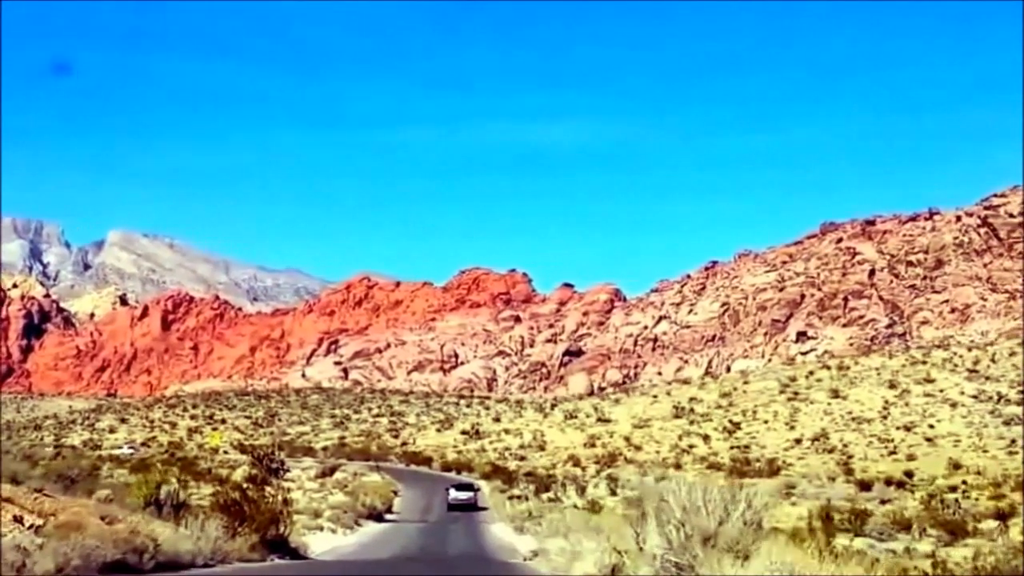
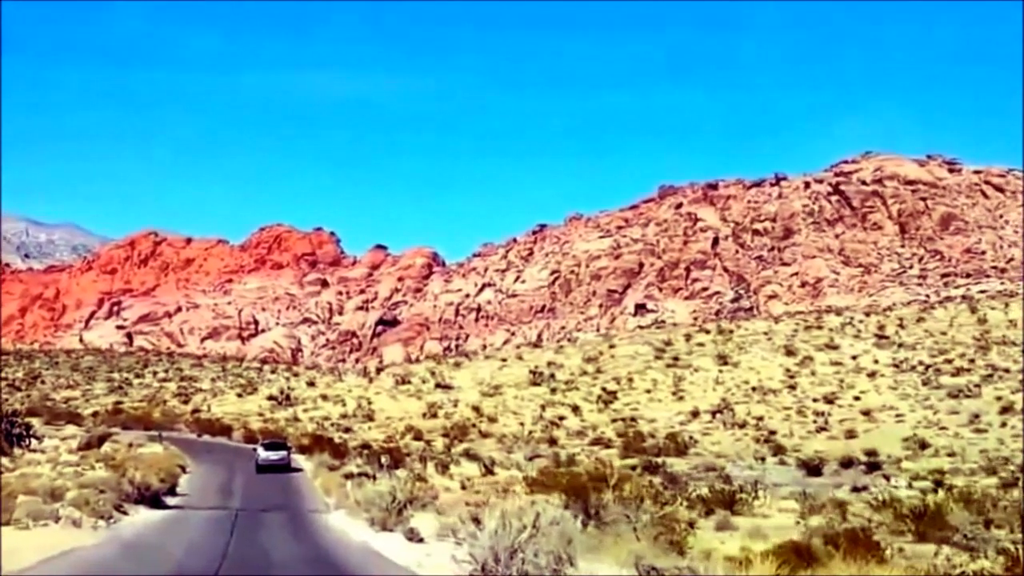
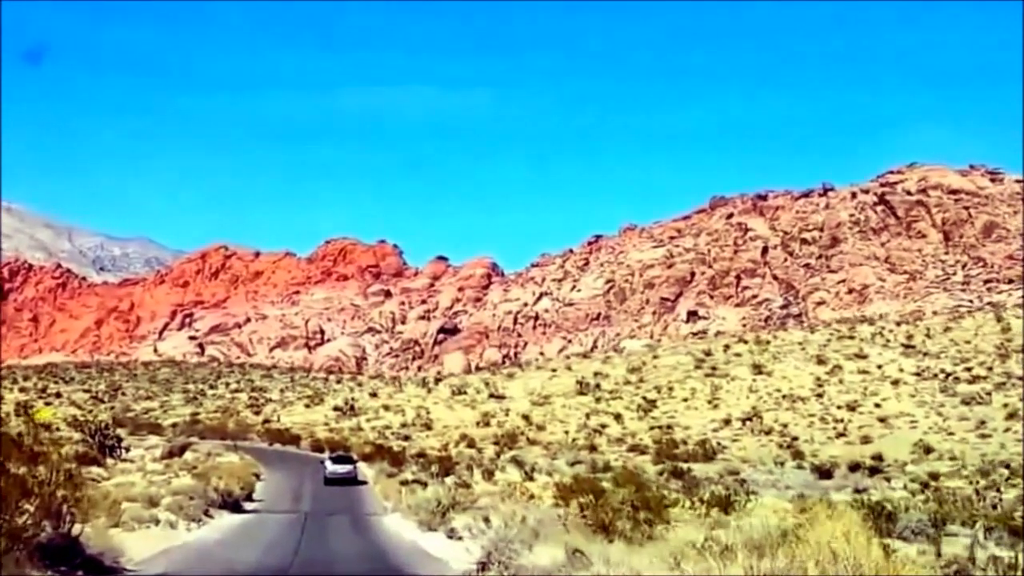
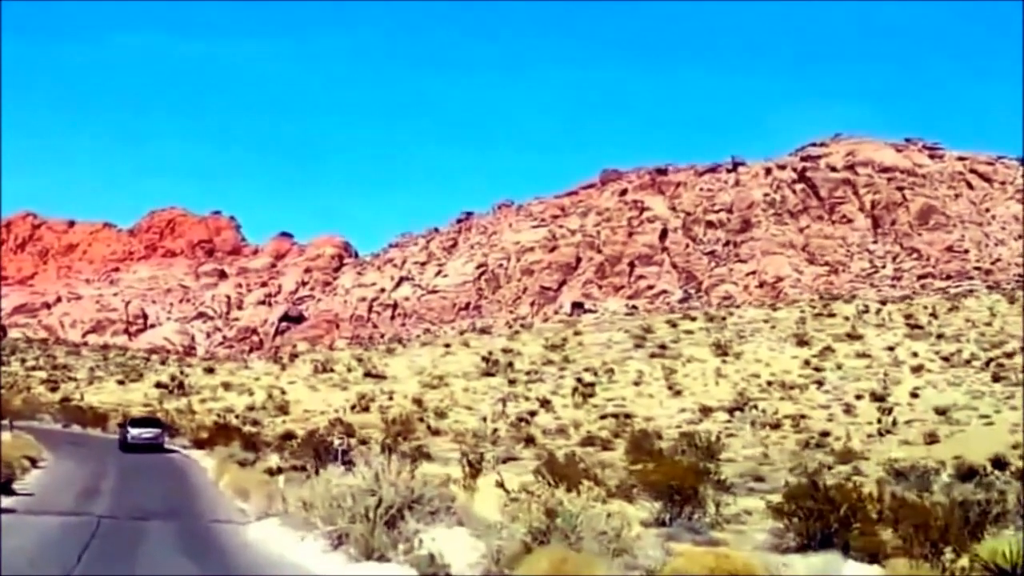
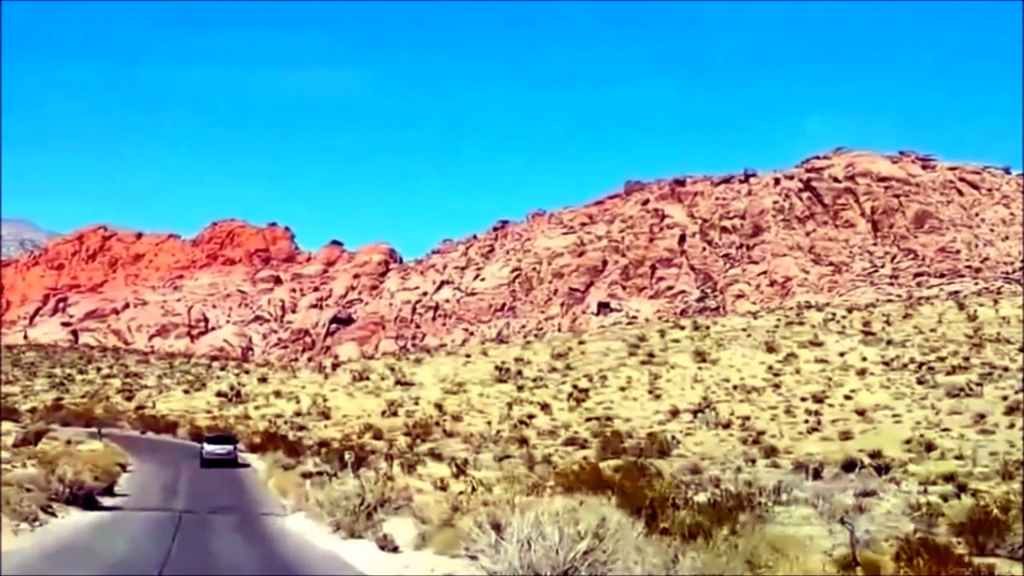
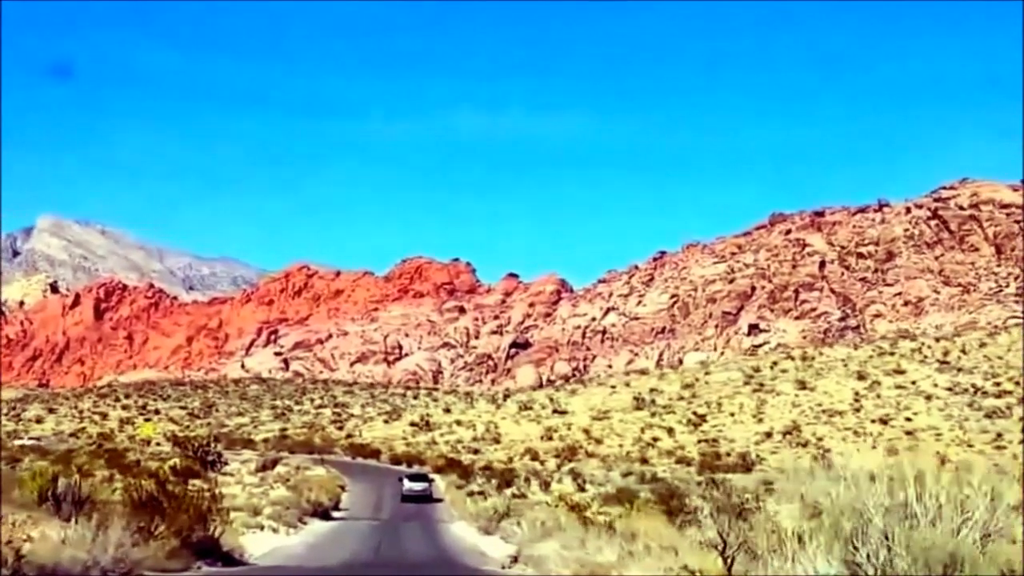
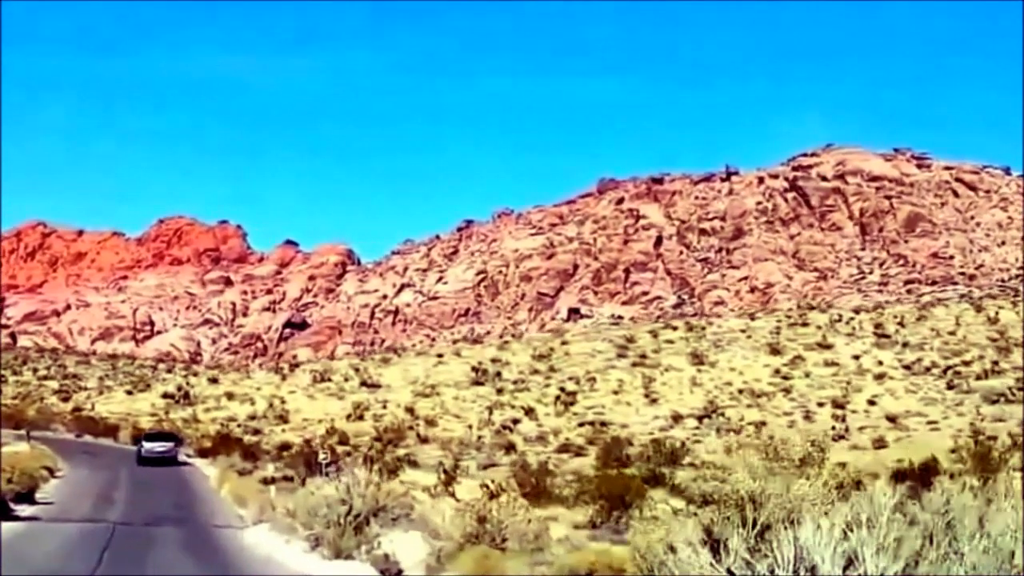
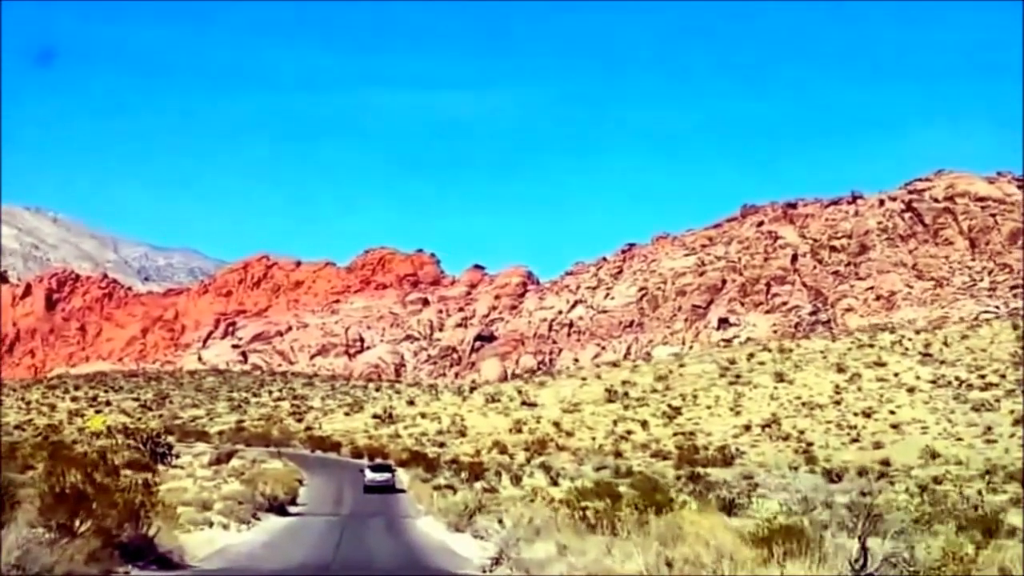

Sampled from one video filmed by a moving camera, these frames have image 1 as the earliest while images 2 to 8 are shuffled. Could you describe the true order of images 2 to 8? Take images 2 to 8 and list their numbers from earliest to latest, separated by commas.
6, 8, 3, 2, 5, 7, 4
